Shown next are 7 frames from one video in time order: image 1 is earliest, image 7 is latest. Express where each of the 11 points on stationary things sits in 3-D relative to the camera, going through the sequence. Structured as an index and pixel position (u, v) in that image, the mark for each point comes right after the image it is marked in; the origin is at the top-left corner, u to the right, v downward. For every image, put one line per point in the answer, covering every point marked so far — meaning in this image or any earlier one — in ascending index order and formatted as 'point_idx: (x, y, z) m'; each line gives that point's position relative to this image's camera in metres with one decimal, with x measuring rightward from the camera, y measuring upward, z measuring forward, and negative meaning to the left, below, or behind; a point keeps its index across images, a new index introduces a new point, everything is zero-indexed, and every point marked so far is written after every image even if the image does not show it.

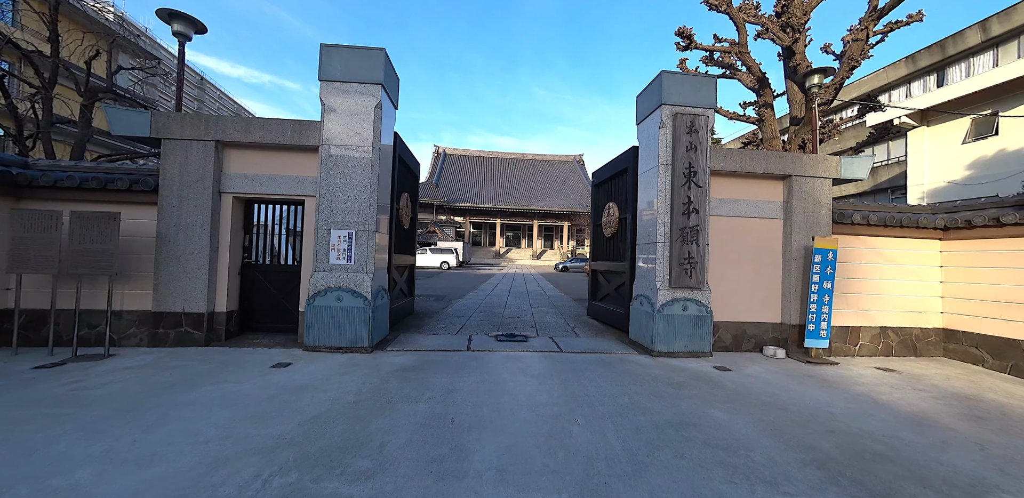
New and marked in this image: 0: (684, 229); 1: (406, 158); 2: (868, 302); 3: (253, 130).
0: (+2.4, +0.3, +5.1) m
1: (-2.0, +1.7, +6.6) m
2: (+5.4, -0.8, +5.4) m
3: (-3.4, +1.6, +4.7) m
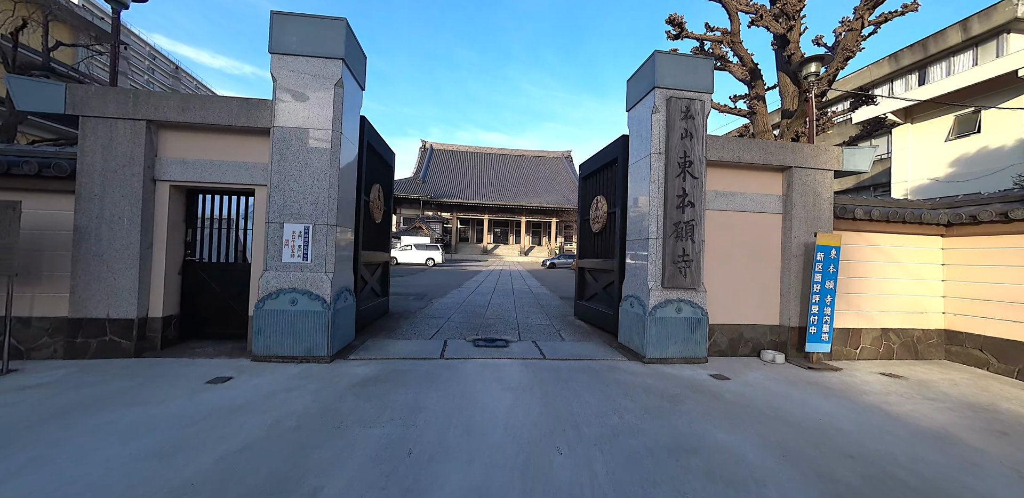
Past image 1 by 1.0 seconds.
0: (+2.1, +0.3, +4.6) m
1: (-2.3, +1.7, +6.0) m
2: (+5.1, -0.8, +5.1) m
3: (-3.6, +1.6, +4.1) m
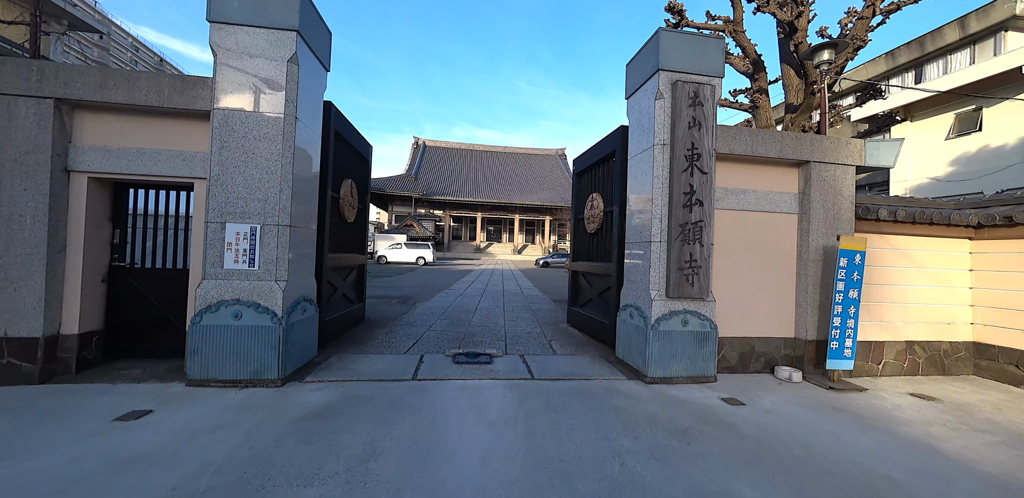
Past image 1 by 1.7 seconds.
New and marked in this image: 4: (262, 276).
0: (+2.0, +0.3, +4.1) m
1: (-2.5, +1.7, +5.4) m
2: (+4.9, -0.8, +4.6) m
3: (-3.8, +1.6, +3.4) m
4: (-2.5, -0.3, +3.6) m
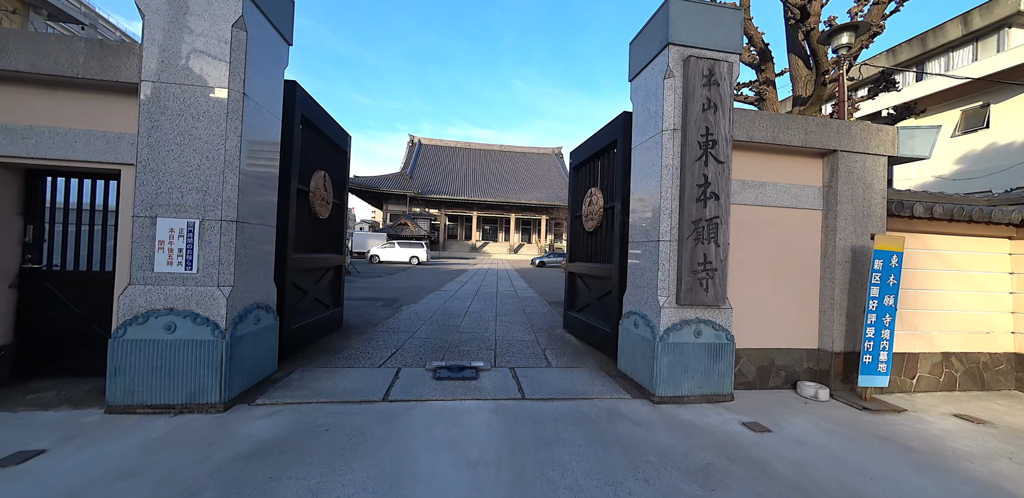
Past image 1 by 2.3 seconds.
0: (+1.8, +0.3, +3.6) m
1: (-2.6, +1.7, +4.8) m
2: (+4.8, -0.8, +4.1) m
3: (-3.9, +1.6, +2.8) m
4: (-2.6, -0.3, +3.0) m
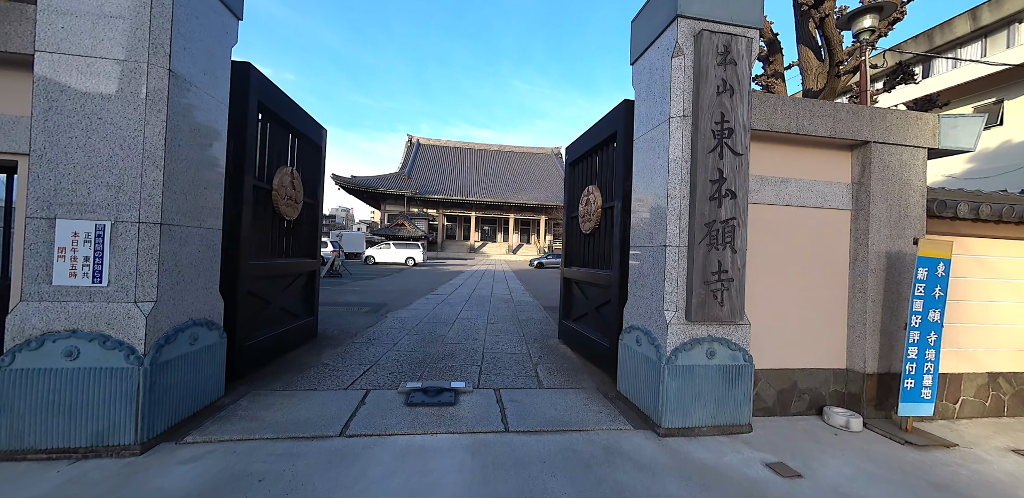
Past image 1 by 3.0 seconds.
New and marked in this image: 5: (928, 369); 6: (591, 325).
0: (+1.7, +0.2, +3.0) m
1: (-2.8, +1.7, +4.3) m
2: (+4.6, -0.9, +3.6) m
3: (-4.0, +1.5, +2.3) m
4: (-2.8, -0.3, +2.5) m
5: (+3.6, -1.0, +3.1) m
6: (+1.1, -1.1, +4.9) m
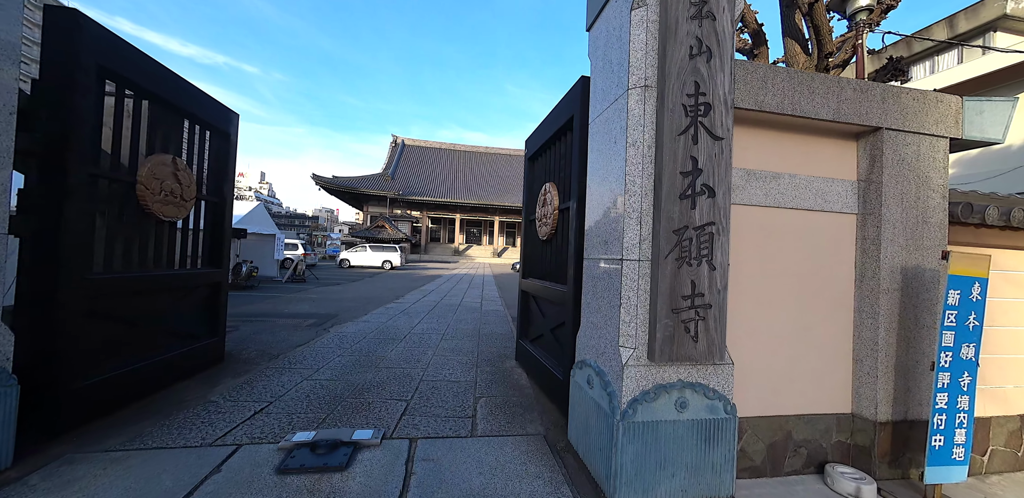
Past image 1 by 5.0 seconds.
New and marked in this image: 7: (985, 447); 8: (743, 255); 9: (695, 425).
0: (+1.1, +0.1, +2.3) m
1: (-3.4, +1.6, +3.4) m
2: (+4.0, -1.0, +2.9) m
3: (-4.6, +1.5, +1.3) m
4: (-3.4, -0.4, +1.6) m
5: (+3.0, -1.1, +2.4) m
6: (+0.4, -1.2, +4.1) m
7: (+3.8, -1.6, +2.8) m
8: (+1.7, 0.0, +2.7) m
9: (+1.2, -1.1, +2.3) m
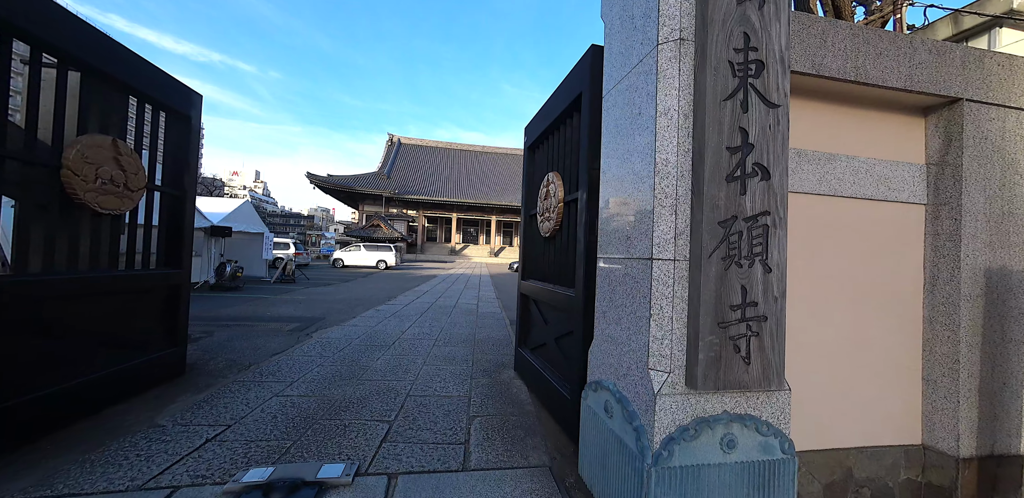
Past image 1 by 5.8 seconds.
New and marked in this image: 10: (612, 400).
0: (+1.1, +0.1, +1.8) m
1: (-3.4, +1.6, +2.9) m
2: (+4.0, -1.0, +2.5) m
3: (-4.6, +1.5, +0.8) m
4: (-3.4, -0.4, +1.0) m
5: (+3.0, -1.1, +1.9) m
6: (+0.4, -1.1, +3.6) m
7: (+3.8, -1.6, +2.4) m
8: (+1.7, 0.0, +2.2) m
9: (+1.2, -1.1, +1.8) m
10: (+0.6, -0.9, +2.1) m
